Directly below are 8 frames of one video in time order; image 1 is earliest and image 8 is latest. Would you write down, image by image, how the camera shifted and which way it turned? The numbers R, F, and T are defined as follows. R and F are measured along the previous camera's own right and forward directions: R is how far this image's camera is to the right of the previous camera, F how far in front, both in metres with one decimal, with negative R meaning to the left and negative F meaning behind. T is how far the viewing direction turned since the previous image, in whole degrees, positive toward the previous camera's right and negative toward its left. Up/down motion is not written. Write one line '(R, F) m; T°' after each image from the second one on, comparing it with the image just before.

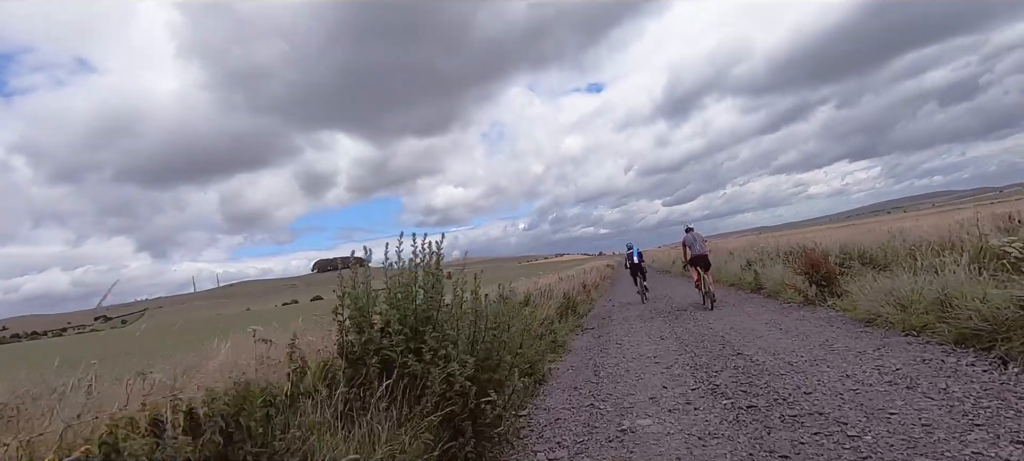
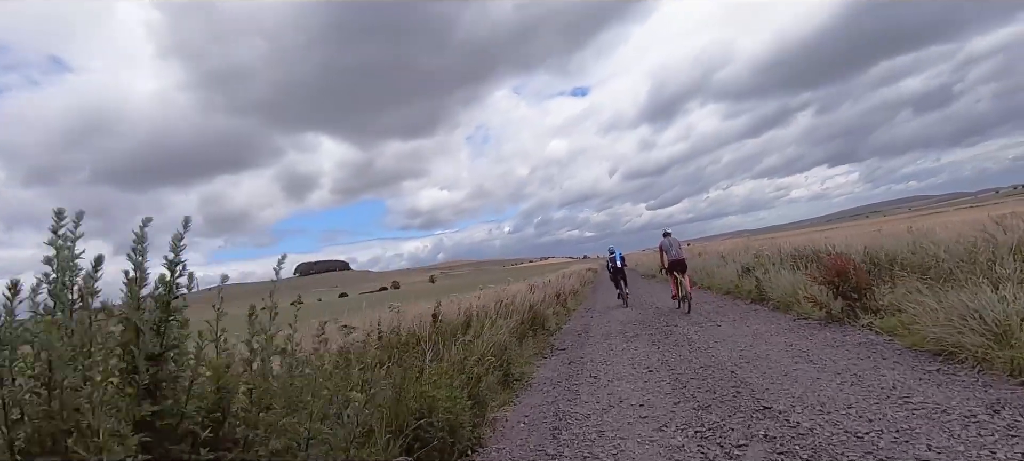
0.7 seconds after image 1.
(+0.3, +1.2) m; +2°
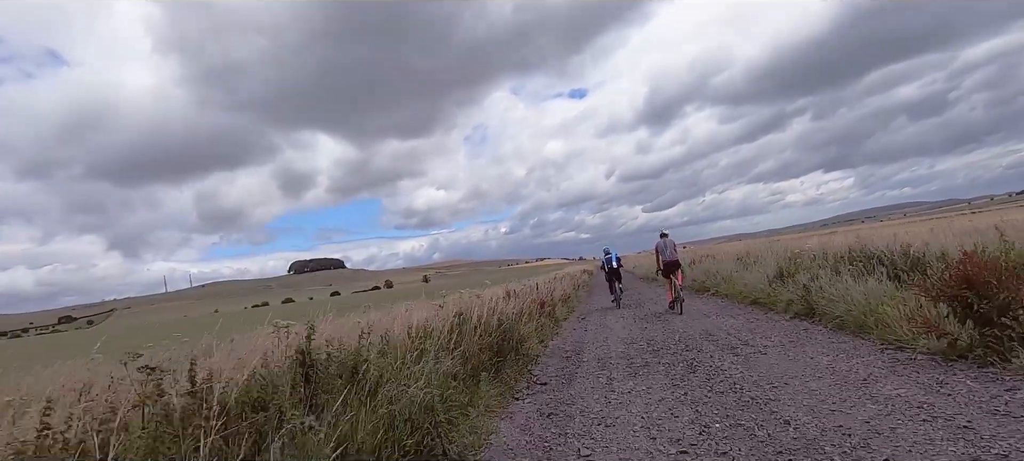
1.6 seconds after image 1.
(+0.2, +1.5) m; 0°
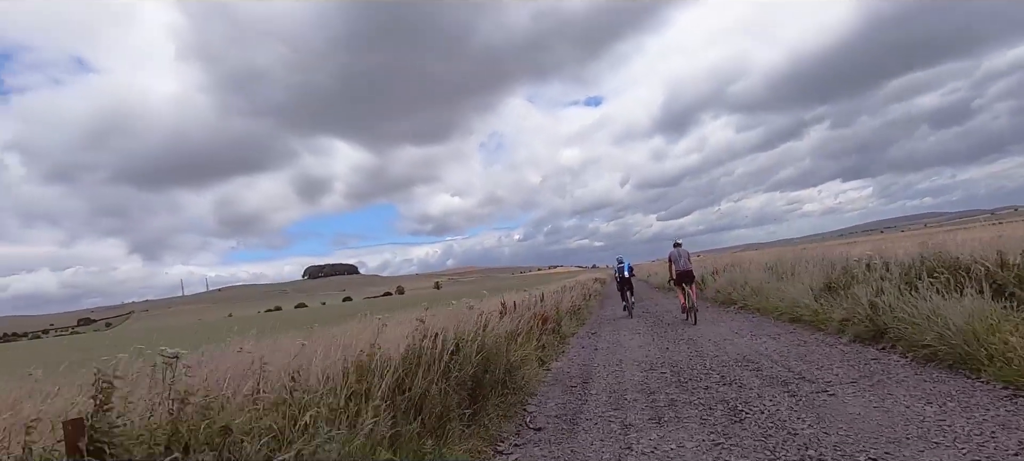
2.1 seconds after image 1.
(+0.2, +0.9) m; -1°
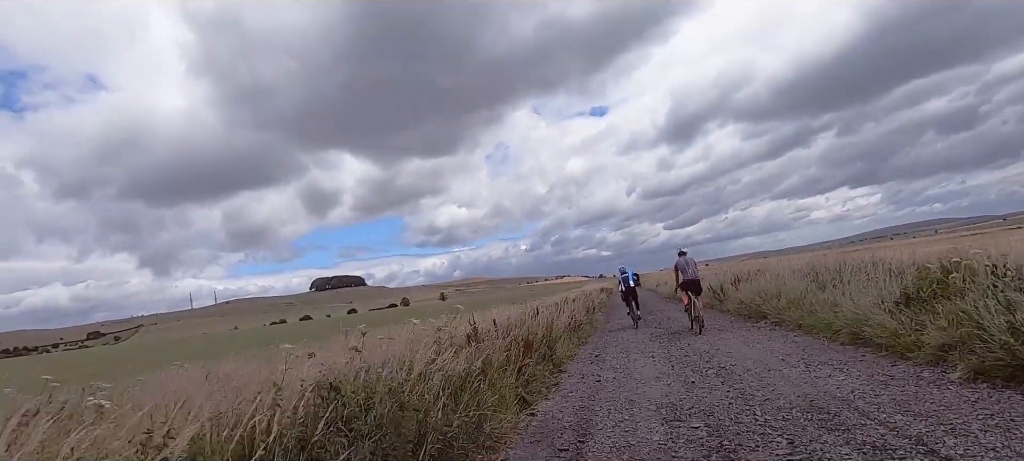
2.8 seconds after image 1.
(+0.4, +1.1) m; -1°
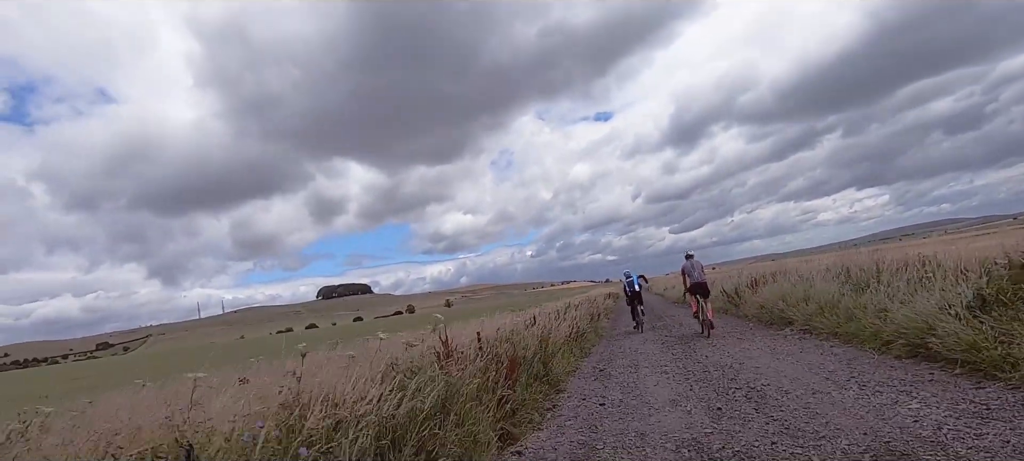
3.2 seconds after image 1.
(+0.2, -0.1) m; -1°
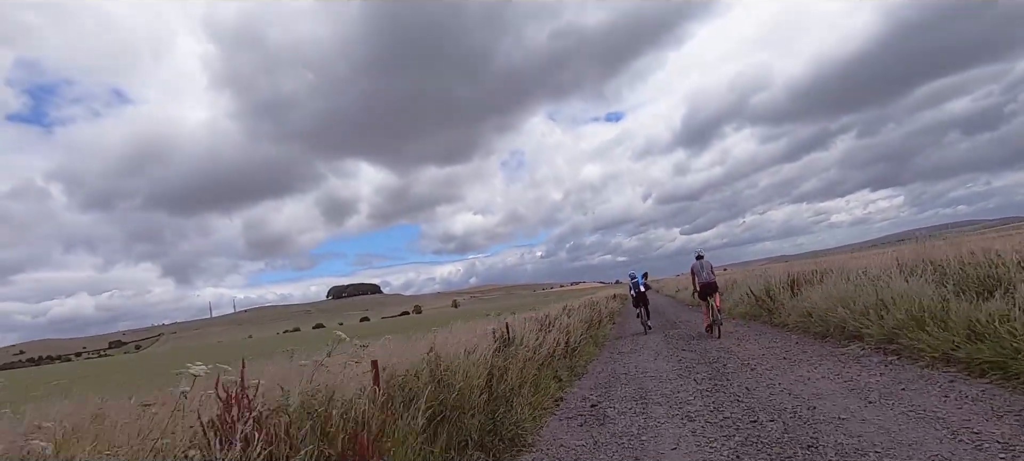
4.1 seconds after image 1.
(+0.5, +1.9) m; -1°
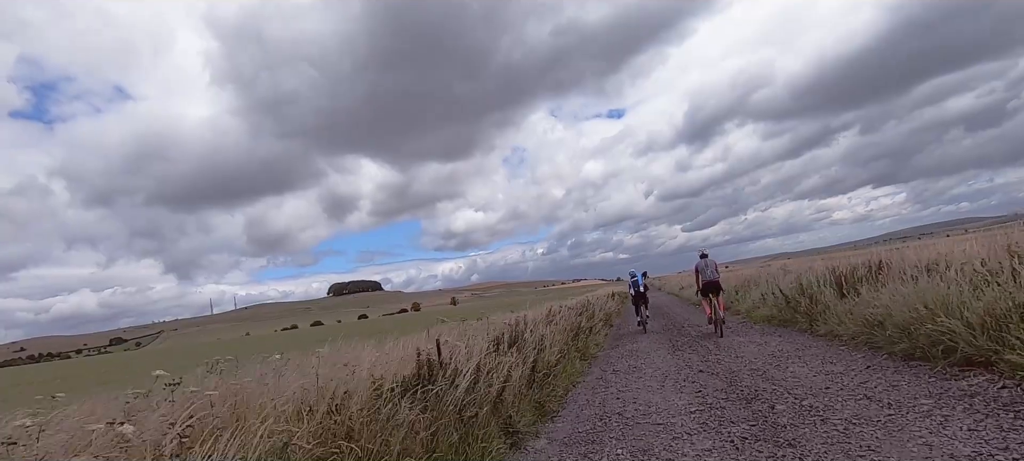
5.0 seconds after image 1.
(+0.5, +2.0) m; 0°
